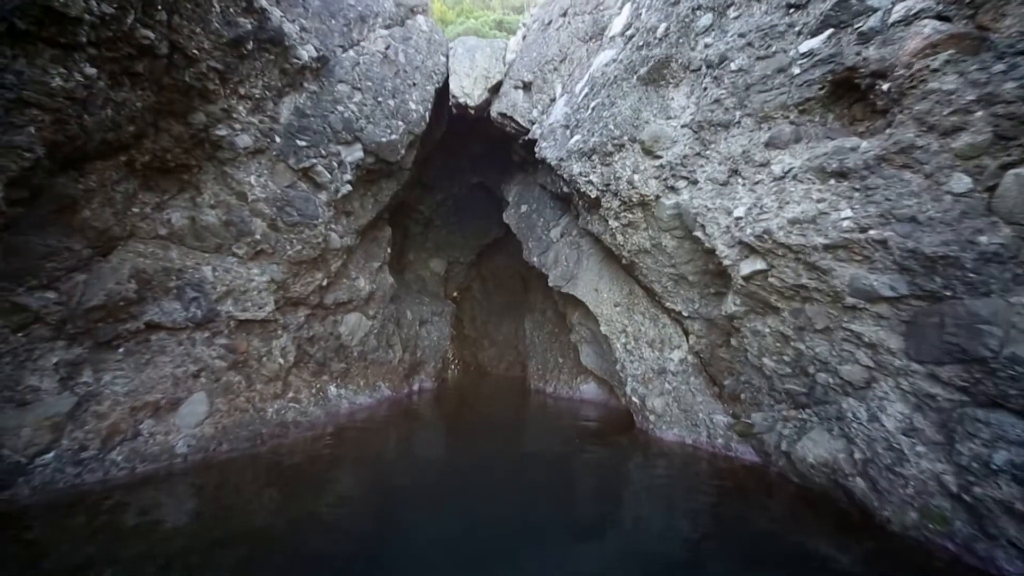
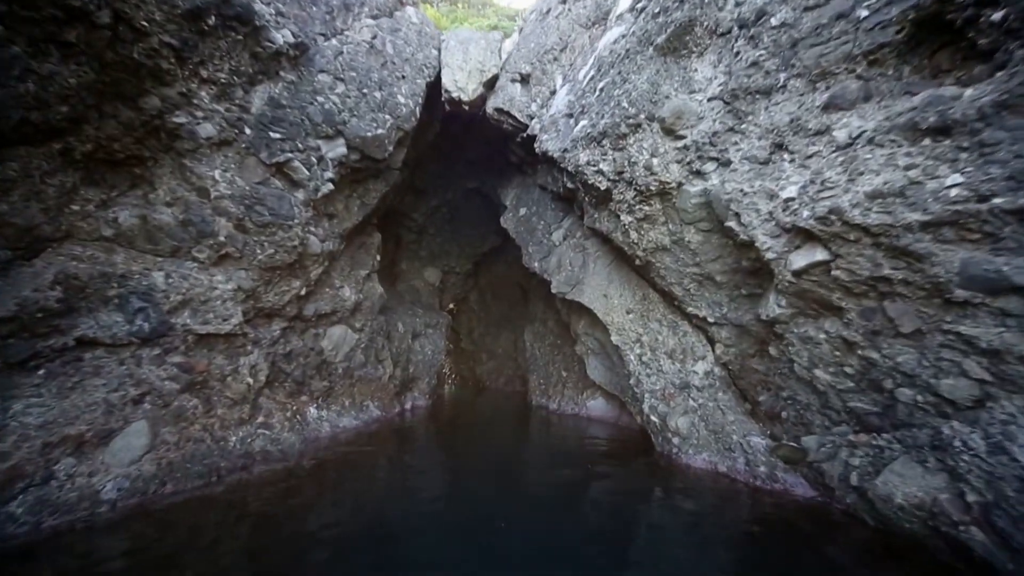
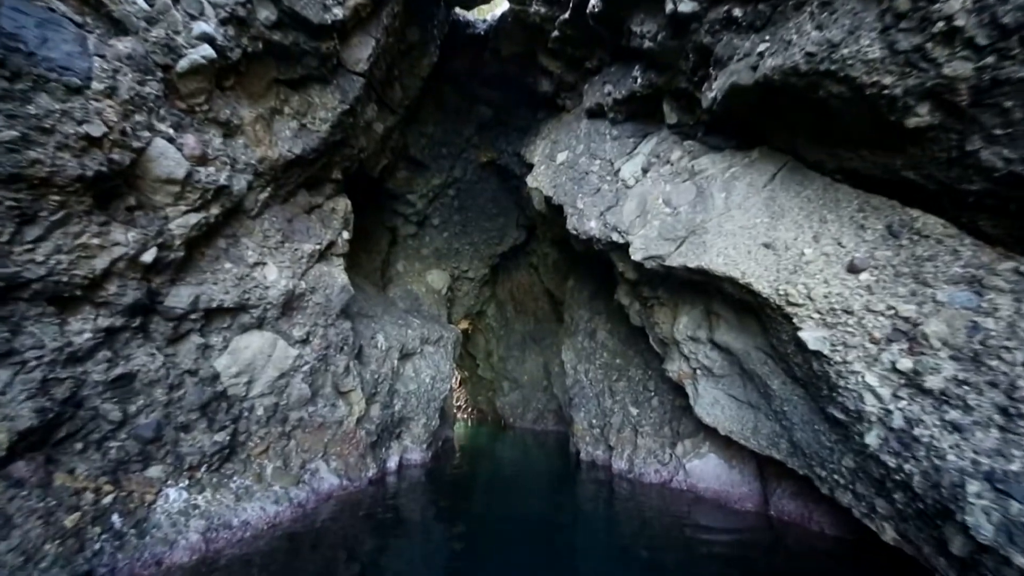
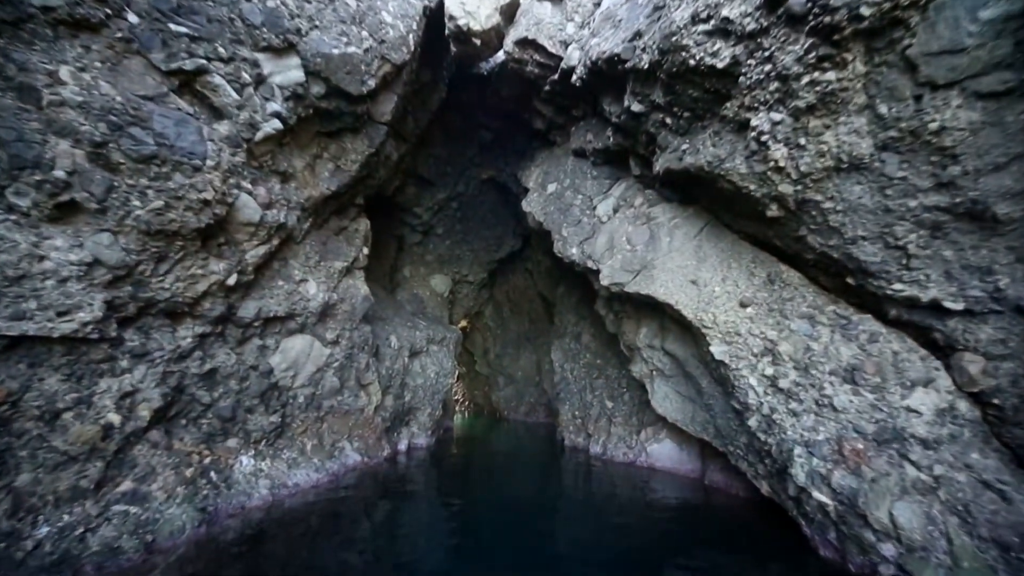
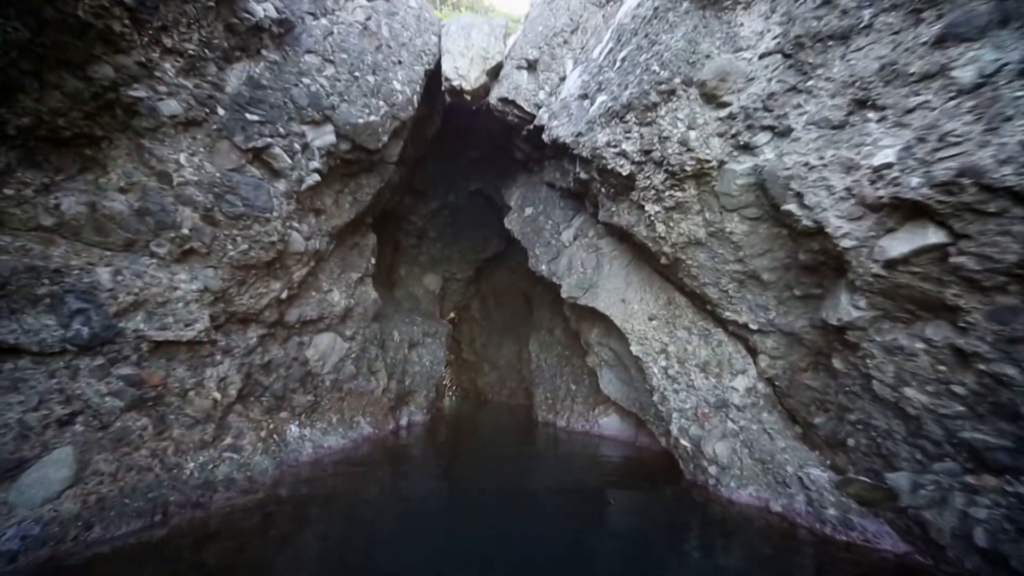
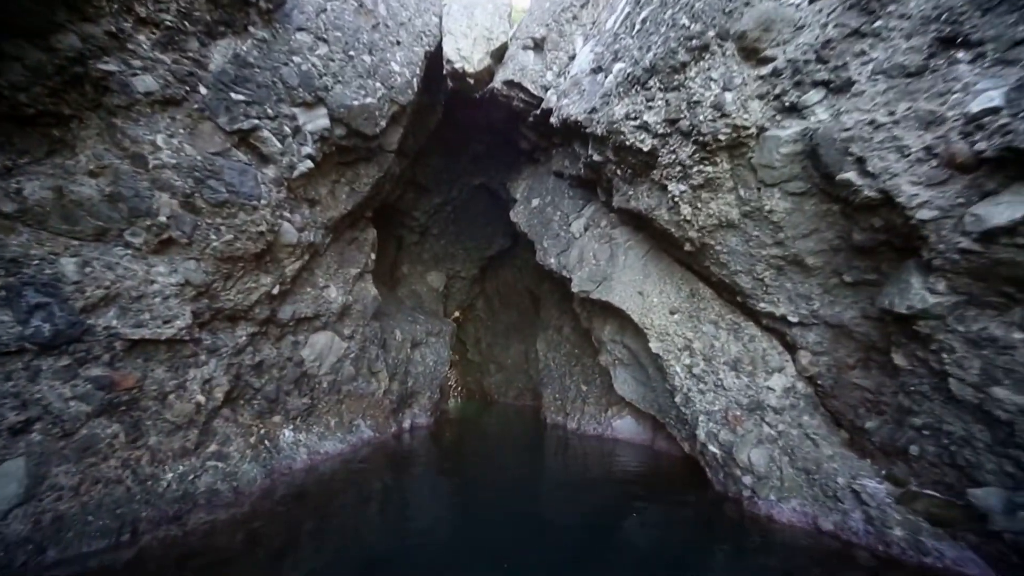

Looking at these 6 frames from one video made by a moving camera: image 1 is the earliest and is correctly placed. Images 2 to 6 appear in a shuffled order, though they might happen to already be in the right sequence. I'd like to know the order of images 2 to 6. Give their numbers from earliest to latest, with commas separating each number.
2, 5, 6, 4, 3
